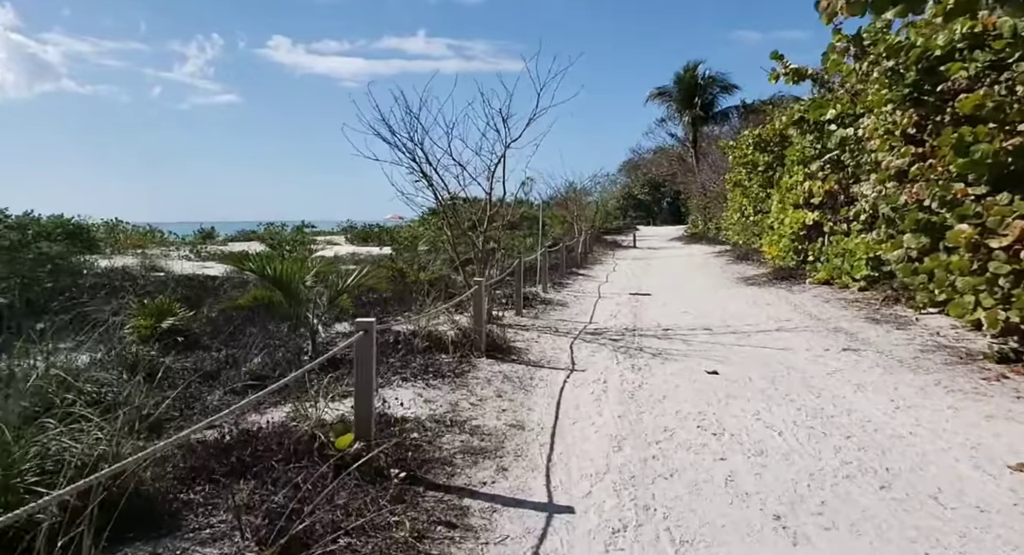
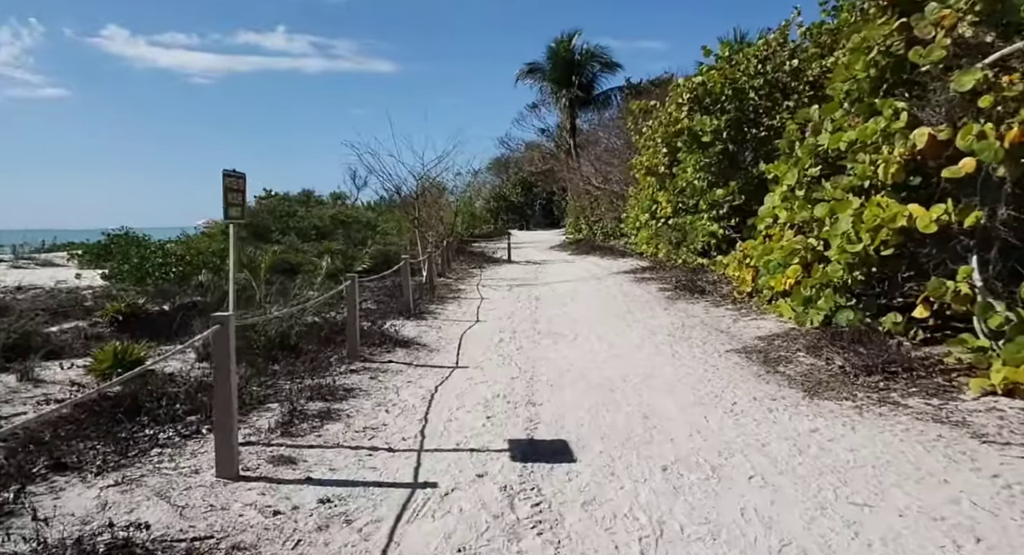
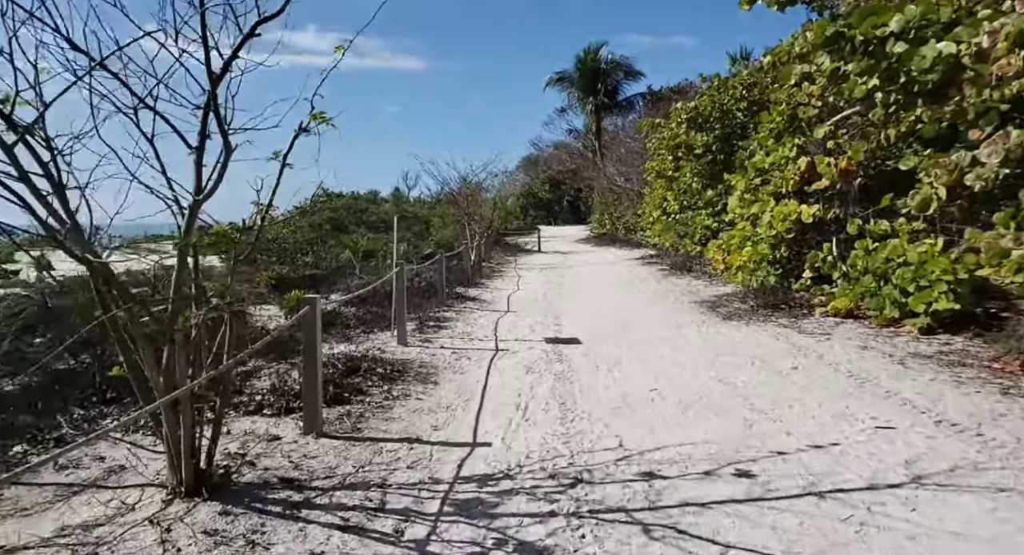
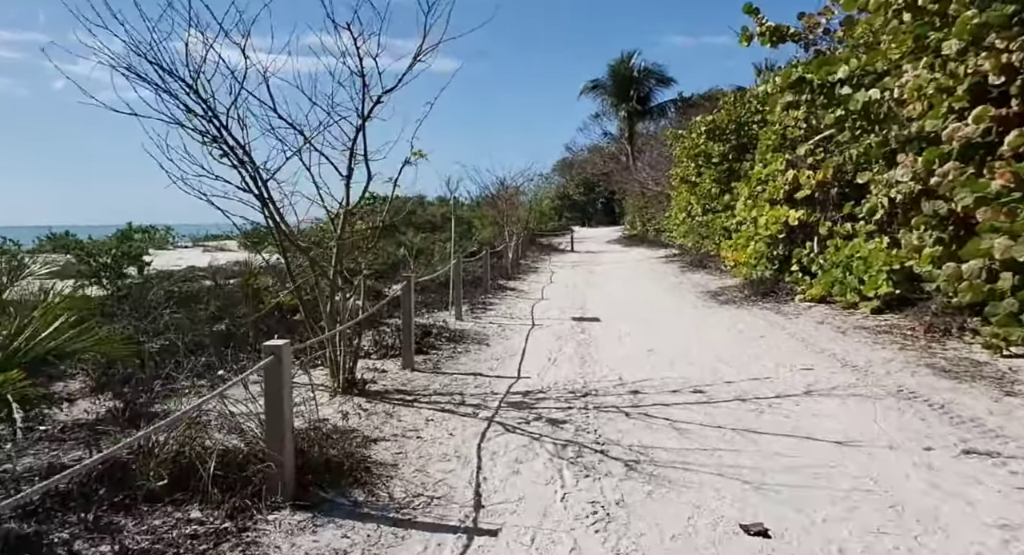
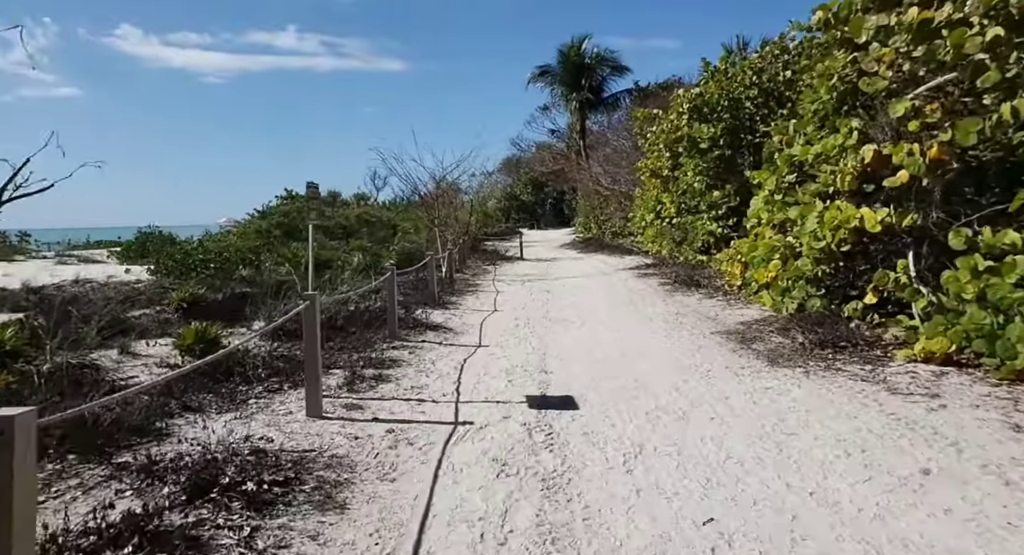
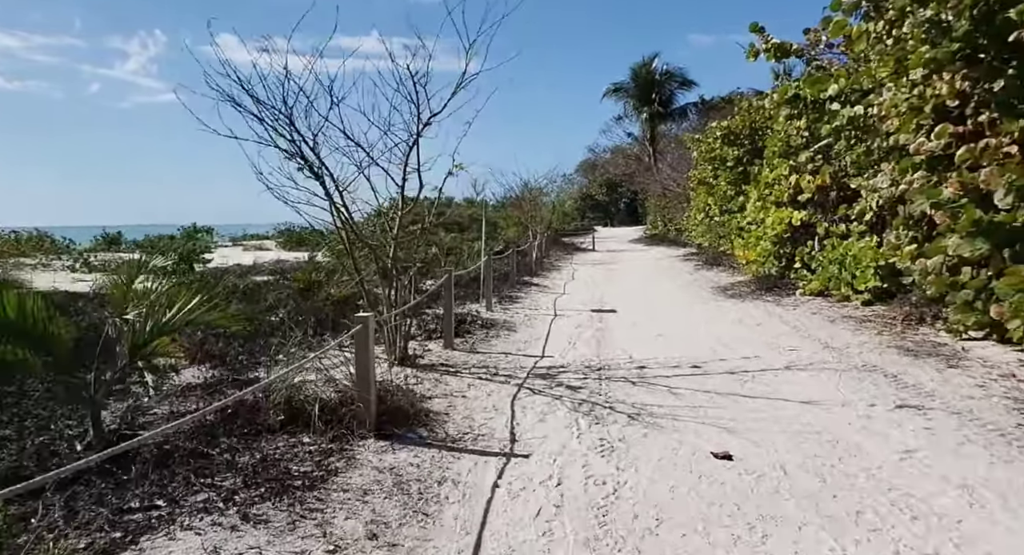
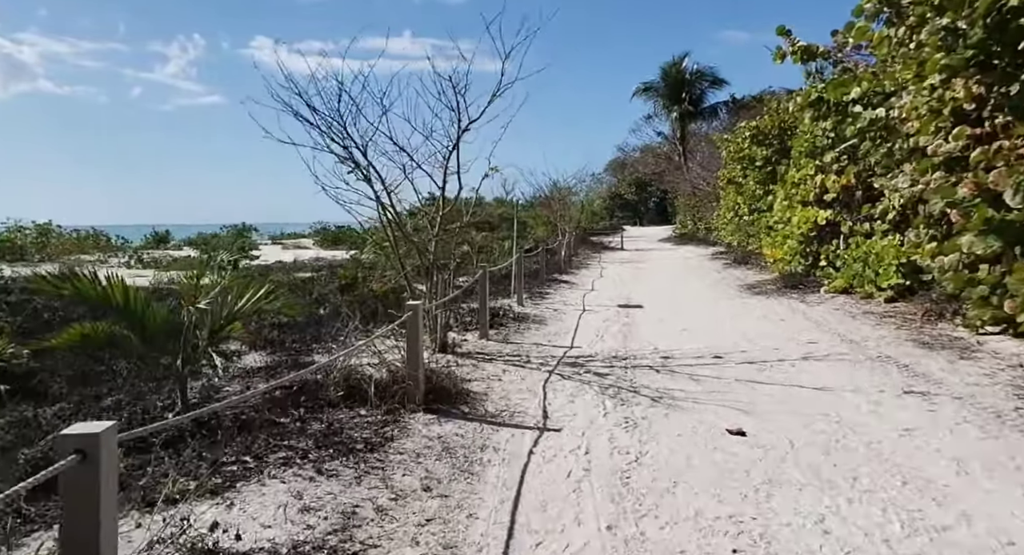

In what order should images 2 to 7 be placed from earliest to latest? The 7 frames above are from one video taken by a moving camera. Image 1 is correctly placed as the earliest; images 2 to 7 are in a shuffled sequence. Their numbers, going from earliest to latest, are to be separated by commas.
7, 6, 4, 3, 5, 2
